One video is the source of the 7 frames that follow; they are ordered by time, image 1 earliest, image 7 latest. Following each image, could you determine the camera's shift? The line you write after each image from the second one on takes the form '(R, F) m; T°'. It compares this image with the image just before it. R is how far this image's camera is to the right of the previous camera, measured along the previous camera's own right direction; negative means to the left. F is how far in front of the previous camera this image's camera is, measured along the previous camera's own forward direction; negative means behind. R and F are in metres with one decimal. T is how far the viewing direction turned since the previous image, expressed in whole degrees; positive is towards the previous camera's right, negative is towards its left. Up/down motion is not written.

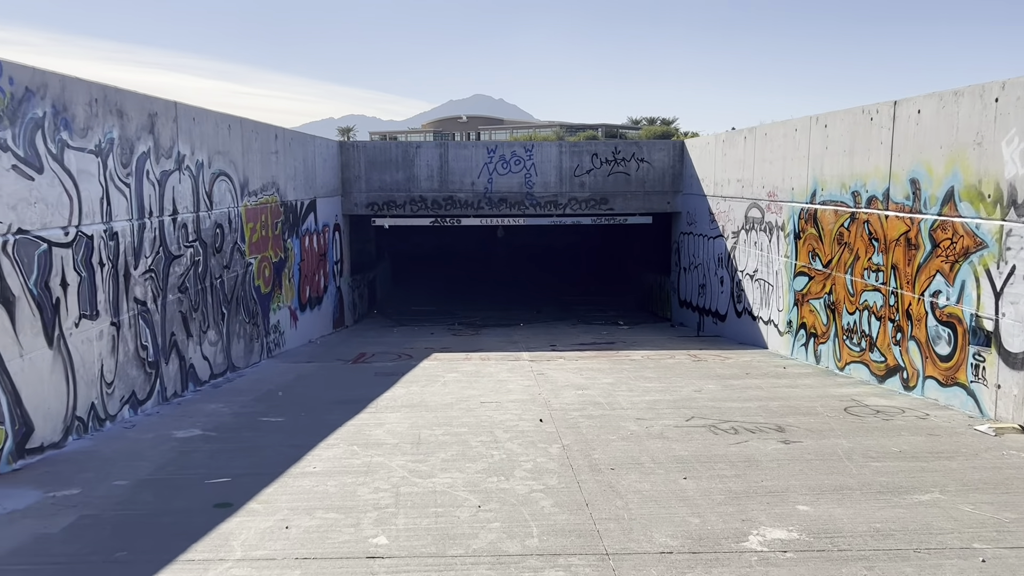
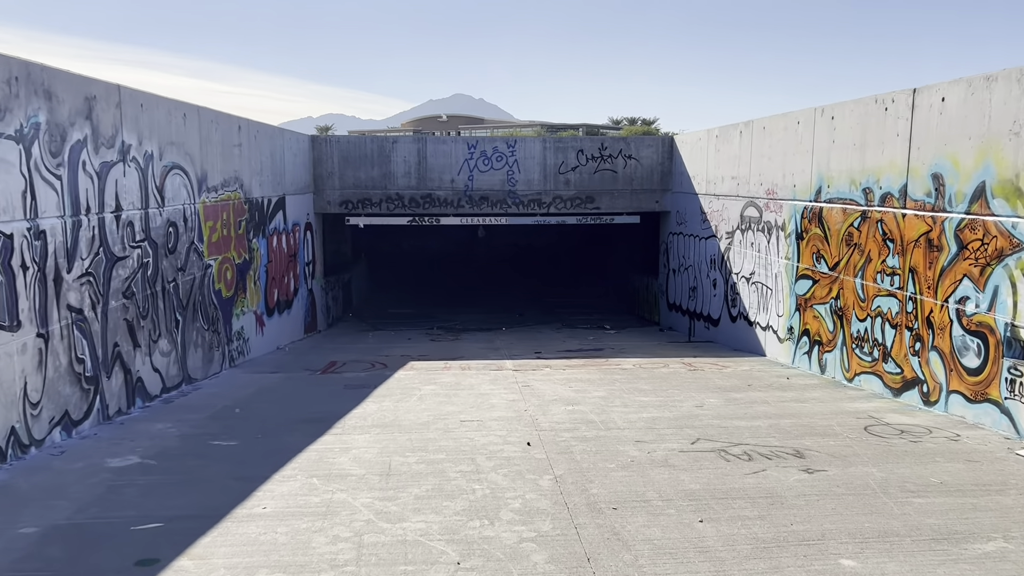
(0.0, +1.0) m; +1°
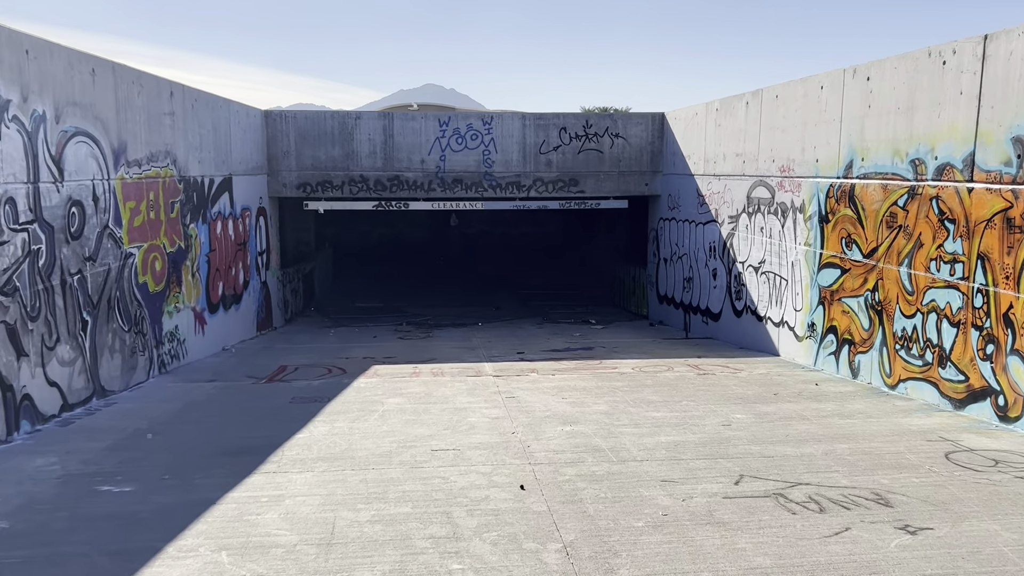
(-0.1, +1.9) m; +2°
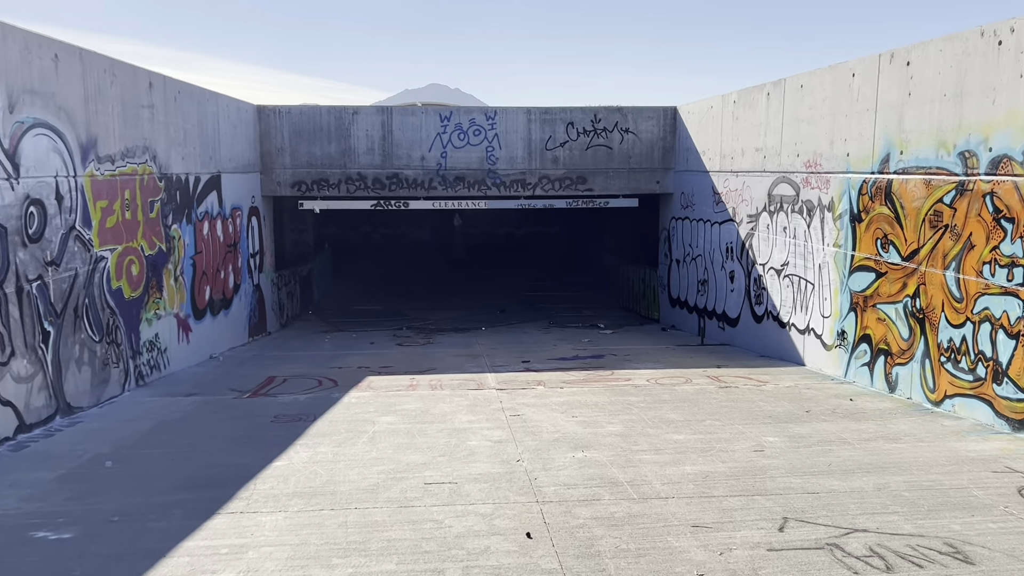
(0.0, +0.9) m; 0°
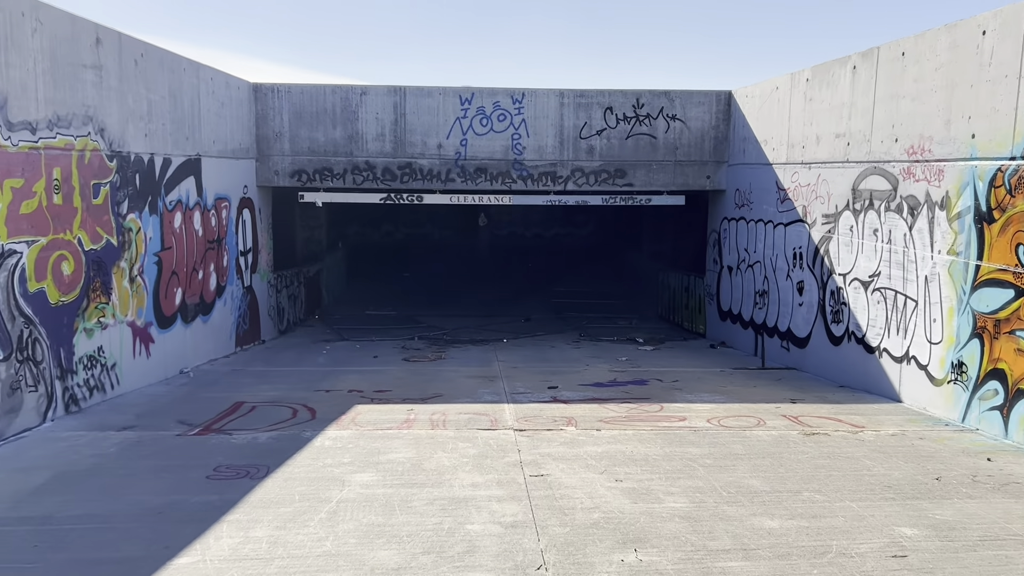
(0.0, +2.3) m; -2°
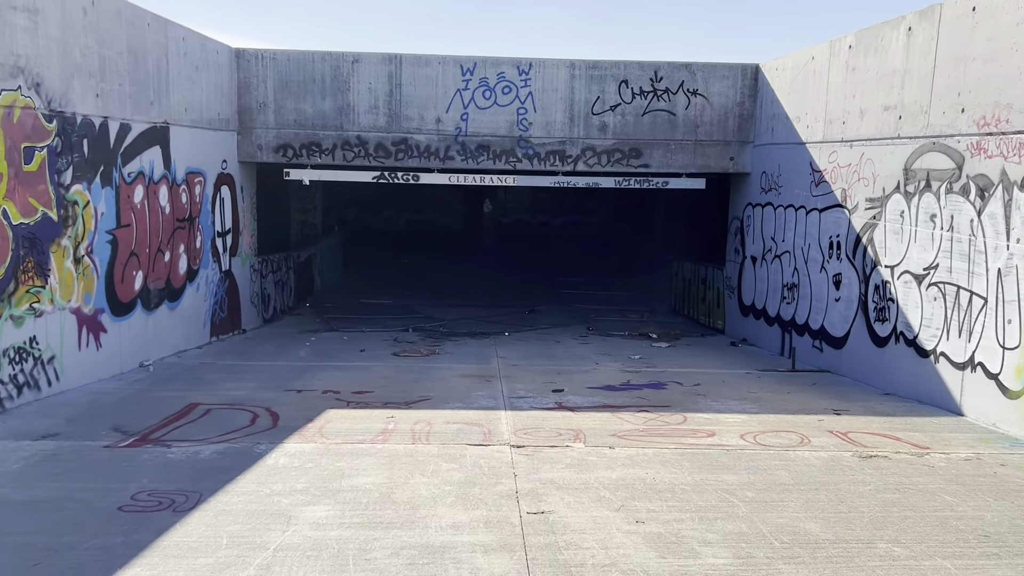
(+0.1, +1.3) m; 0°
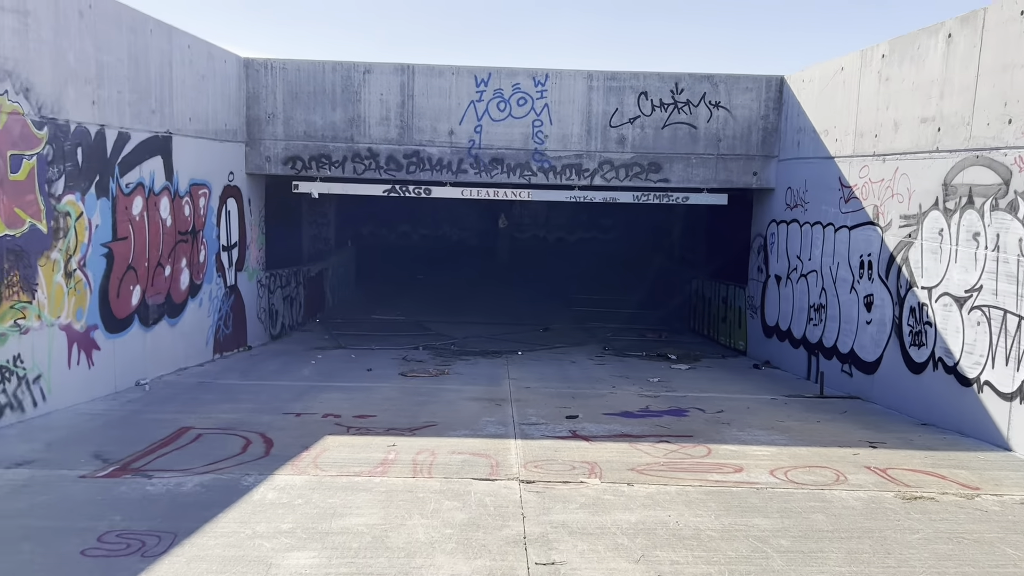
(0.0, +0.5) m; -1°
